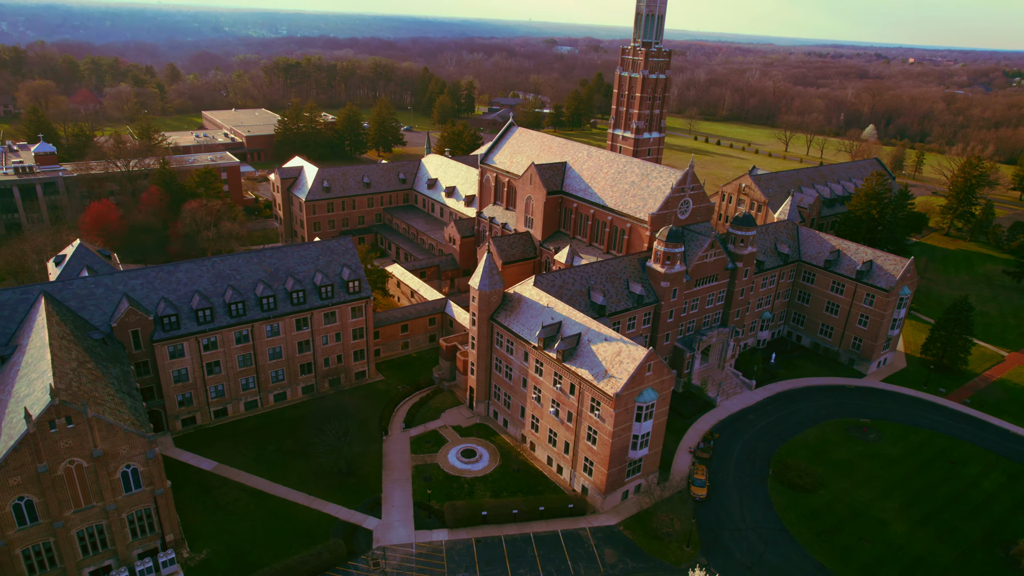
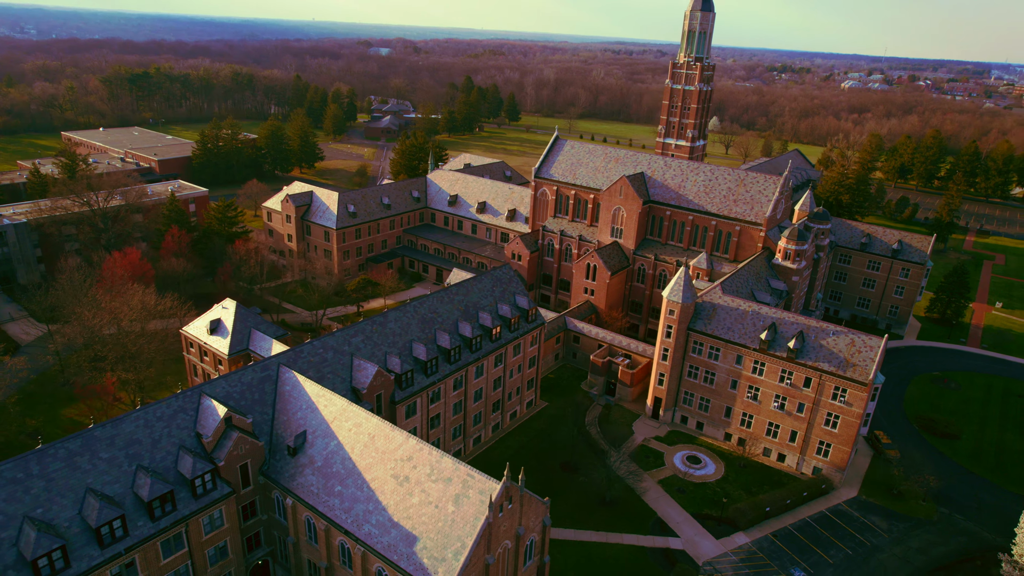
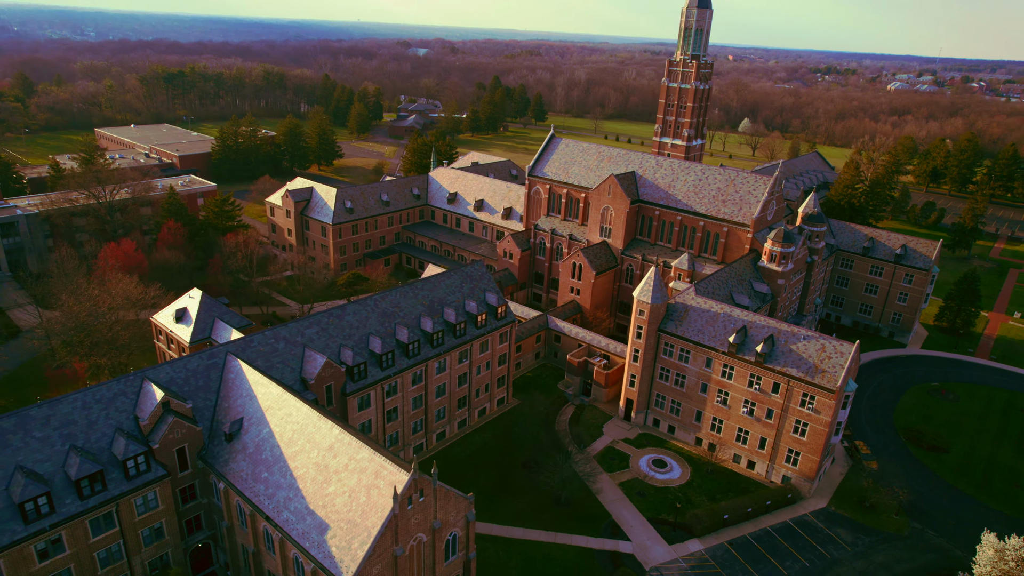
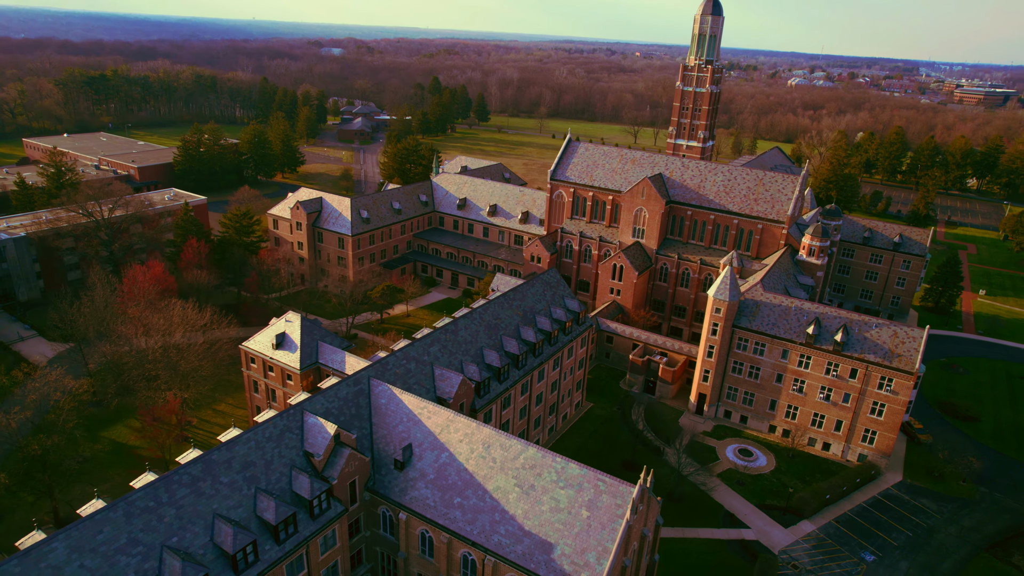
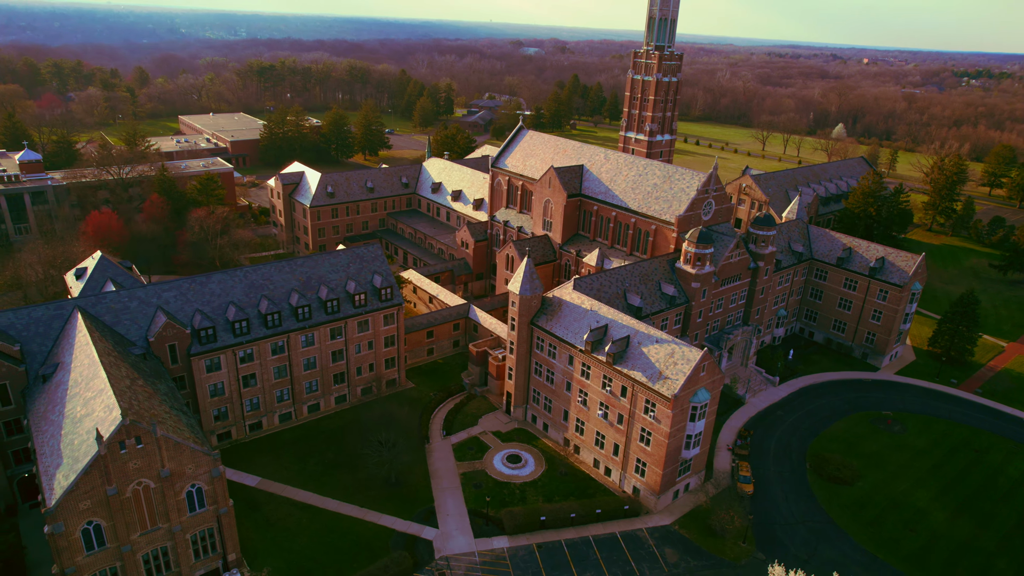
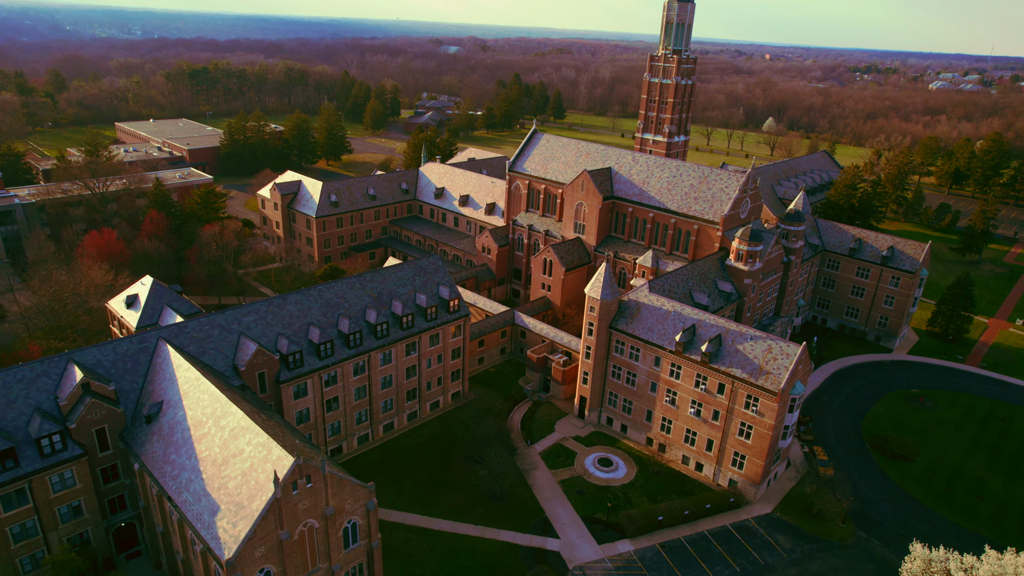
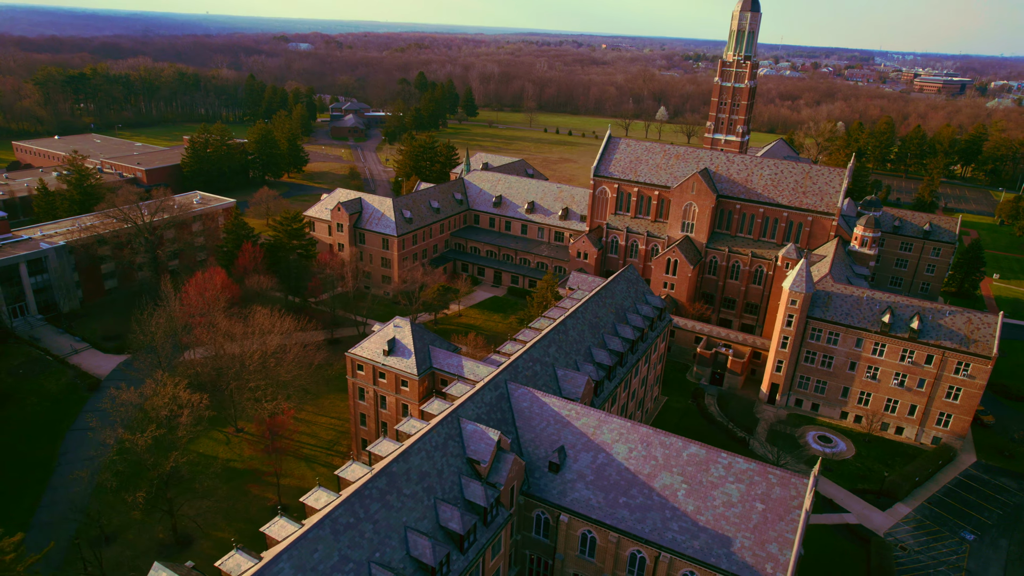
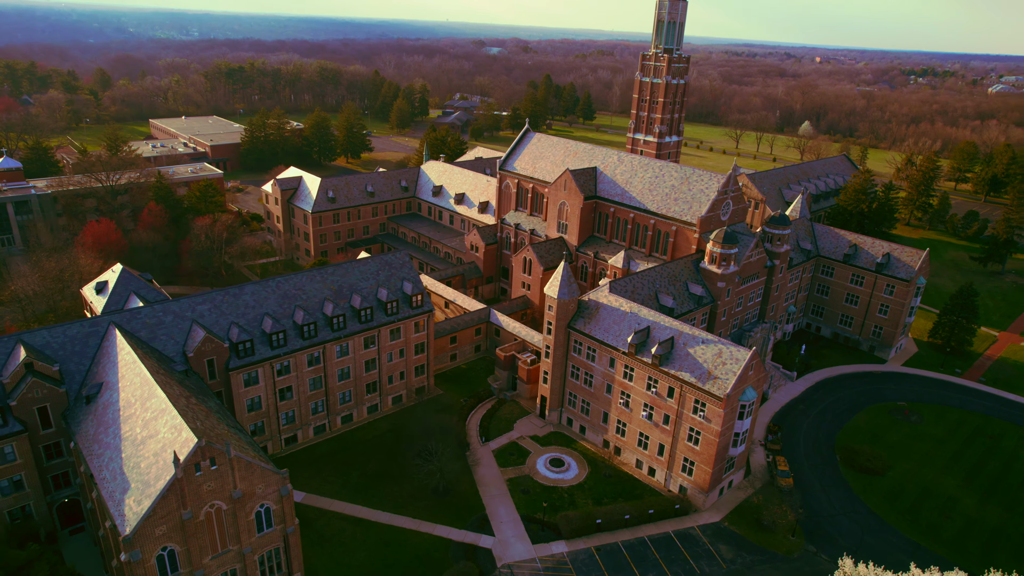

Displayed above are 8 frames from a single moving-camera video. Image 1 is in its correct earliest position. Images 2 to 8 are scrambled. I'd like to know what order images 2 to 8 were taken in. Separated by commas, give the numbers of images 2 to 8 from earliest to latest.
5, 8, 6, 3, 2, 4, 7
